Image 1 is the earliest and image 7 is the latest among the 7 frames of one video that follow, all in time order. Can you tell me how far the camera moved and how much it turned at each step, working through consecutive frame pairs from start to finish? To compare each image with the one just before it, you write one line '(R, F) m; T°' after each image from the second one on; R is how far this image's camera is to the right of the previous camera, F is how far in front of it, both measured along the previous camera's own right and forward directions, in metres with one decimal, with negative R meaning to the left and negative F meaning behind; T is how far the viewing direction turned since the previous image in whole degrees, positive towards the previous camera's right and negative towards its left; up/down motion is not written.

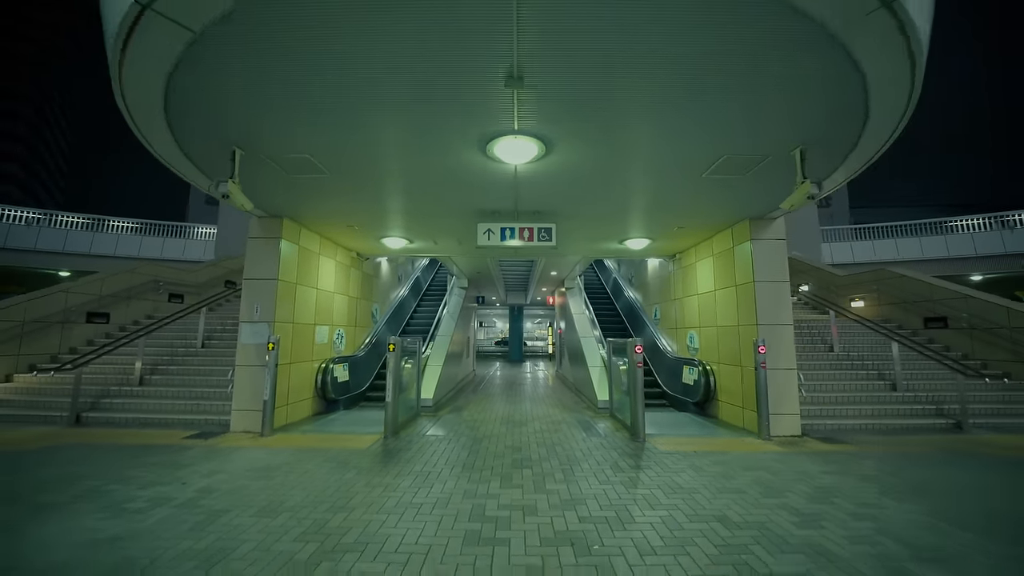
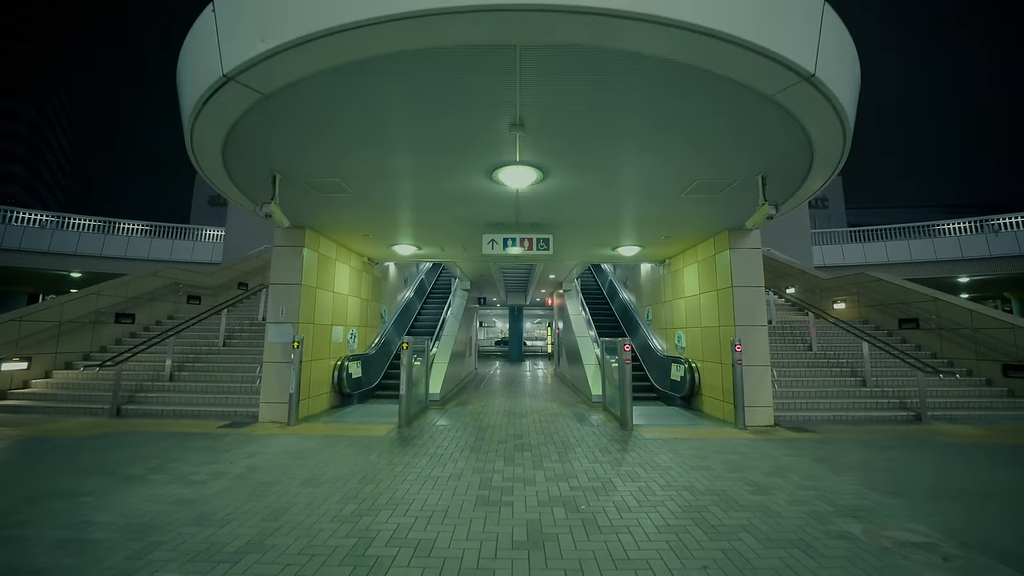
(0.0, -0.7) m; 0°
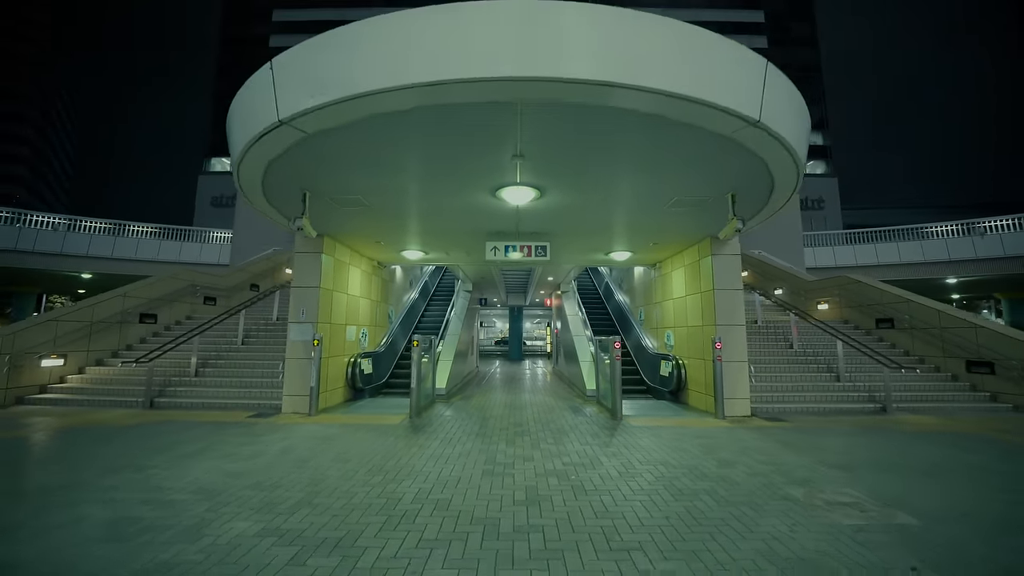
(0.0, -0.7) m; 0°
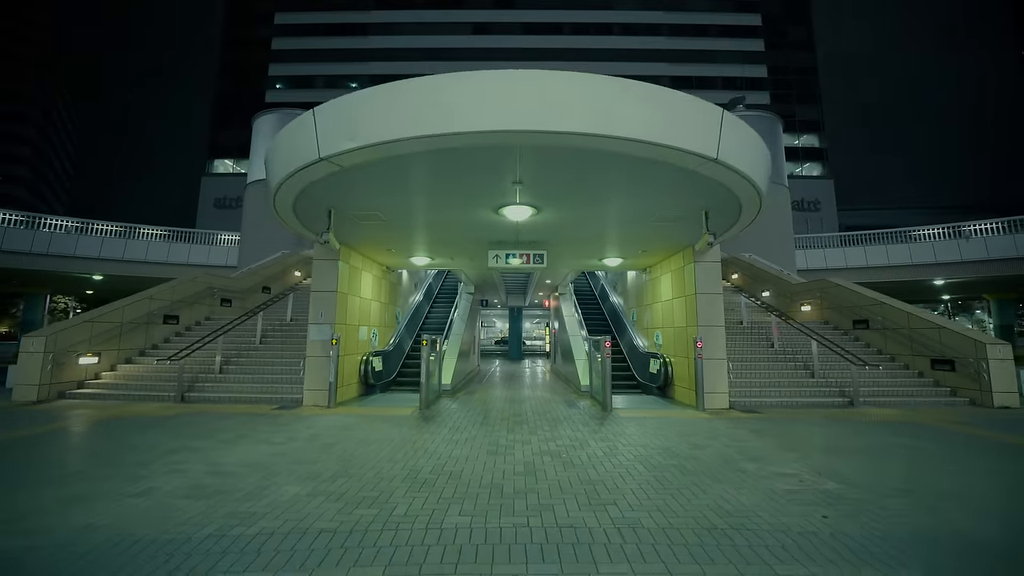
(0.0, -0.7) m; 0°
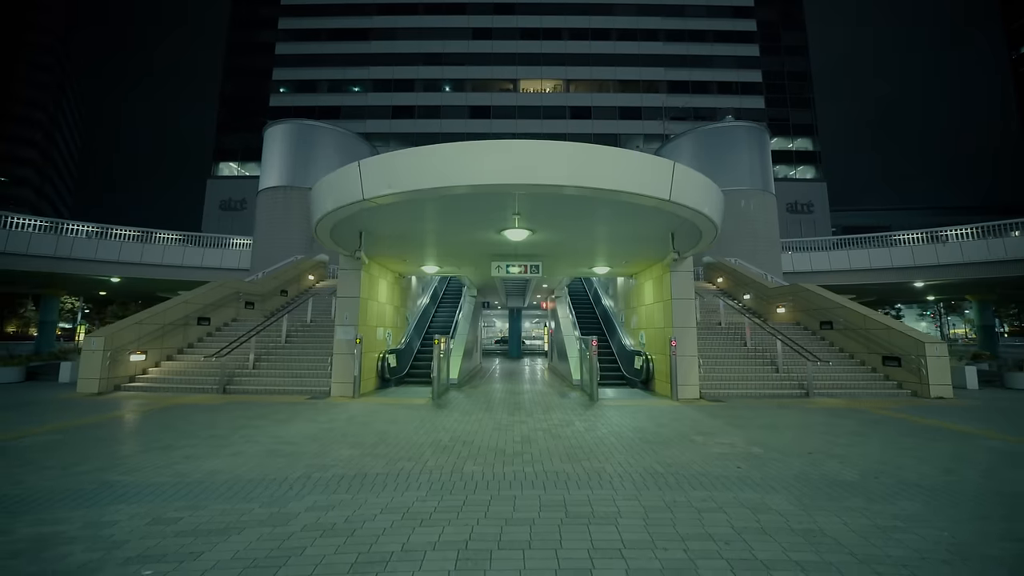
(0.0, -1.3) m; 0°
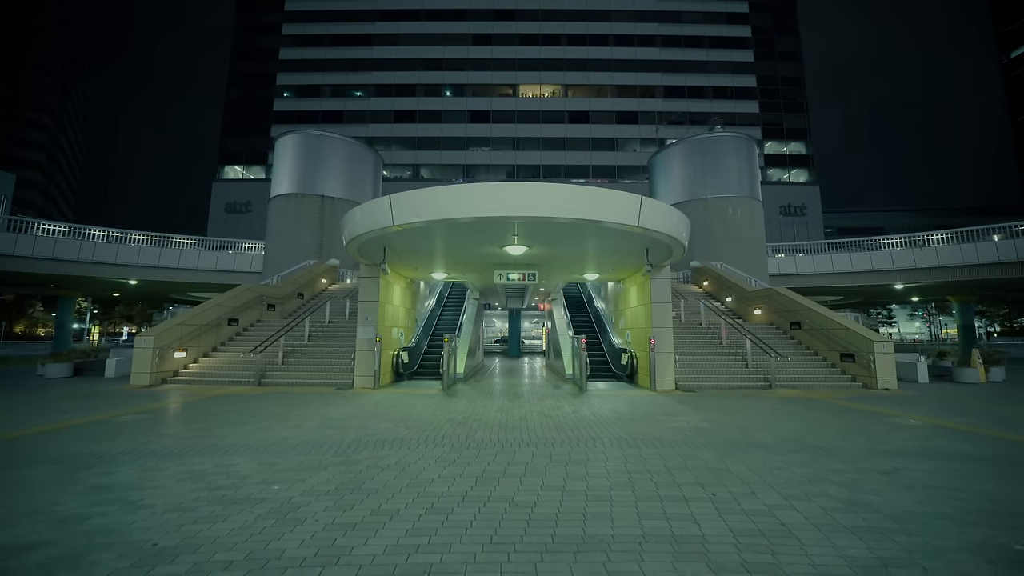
(0.0, -1.4) m; 0°
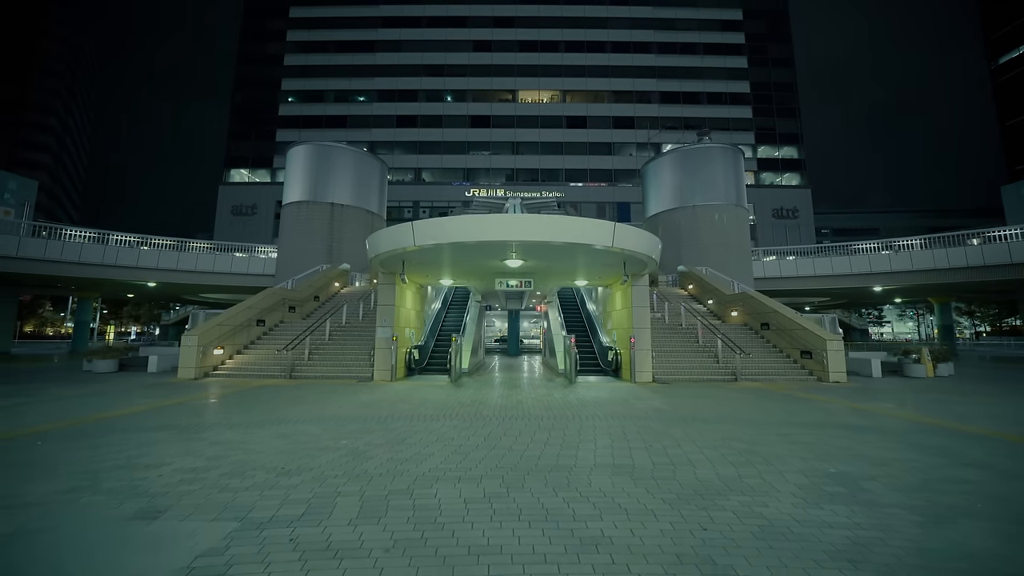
(0.0, -1.6) m; 0°
